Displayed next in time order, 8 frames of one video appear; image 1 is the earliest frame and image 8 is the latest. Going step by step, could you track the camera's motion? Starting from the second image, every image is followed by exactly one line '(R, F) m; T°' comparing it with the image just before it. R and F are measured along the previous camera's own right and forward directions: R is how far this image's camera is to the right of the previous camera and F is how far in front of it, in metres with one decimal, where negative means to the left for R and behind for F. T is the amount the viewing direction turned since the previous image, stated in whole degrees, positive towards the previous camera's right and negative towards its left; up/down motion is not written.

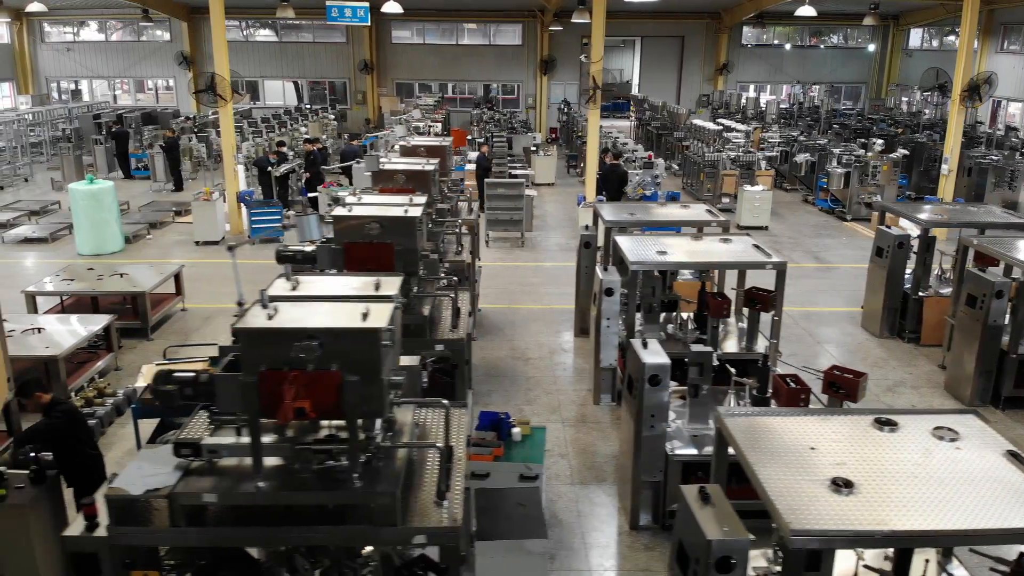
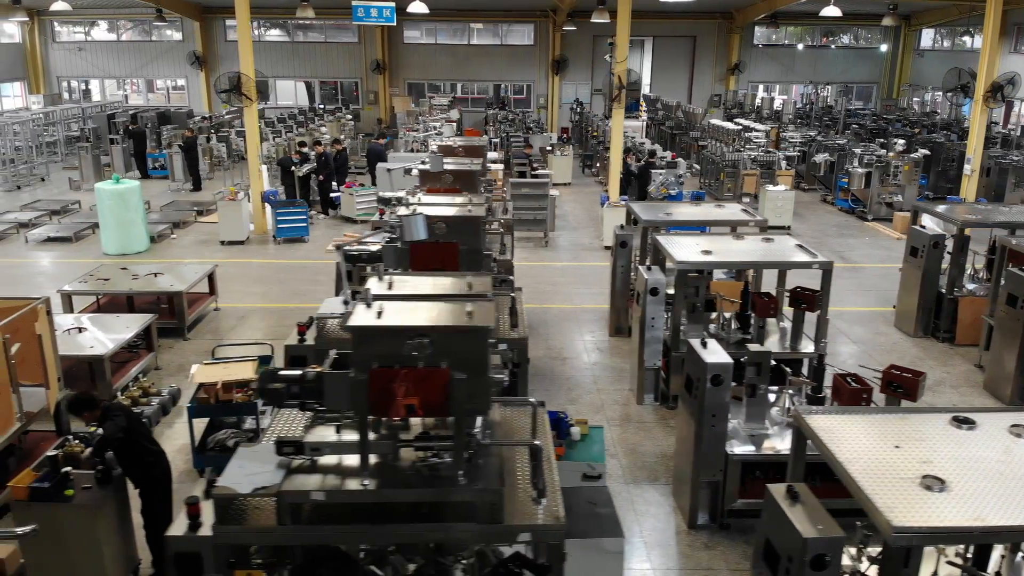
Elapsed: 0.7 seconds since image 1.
(-0.3, 0.0) m; 0°
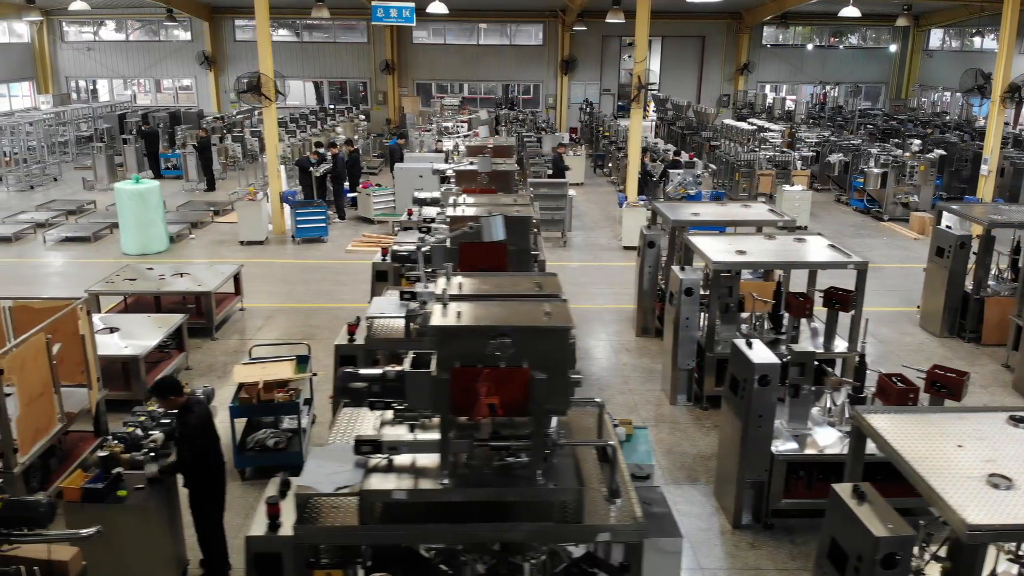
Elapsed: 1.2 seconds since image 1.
(-0.2, 0.0) m; 0°
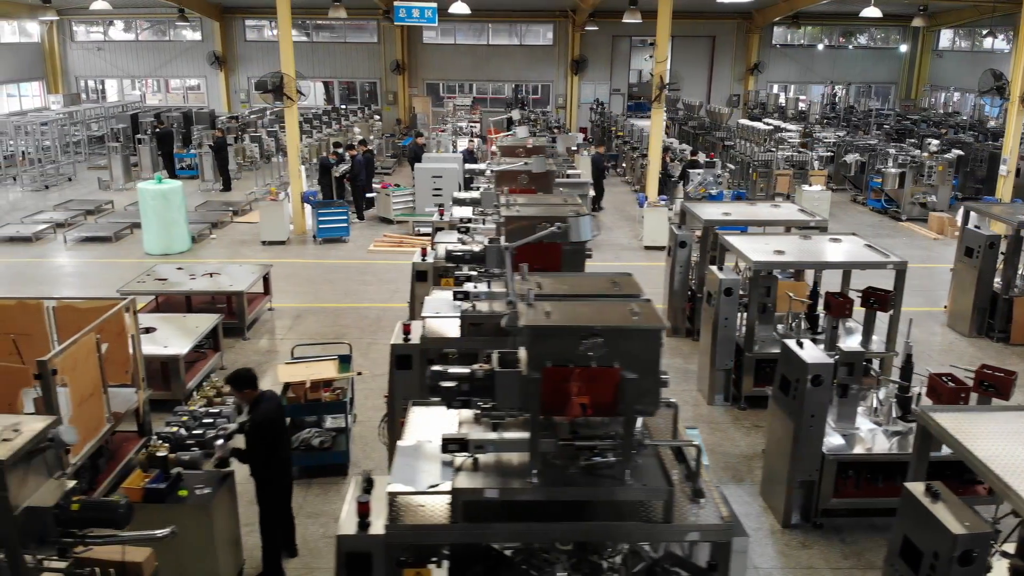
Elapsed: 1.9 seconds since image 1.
(-0.3, 0.0) m; 0°
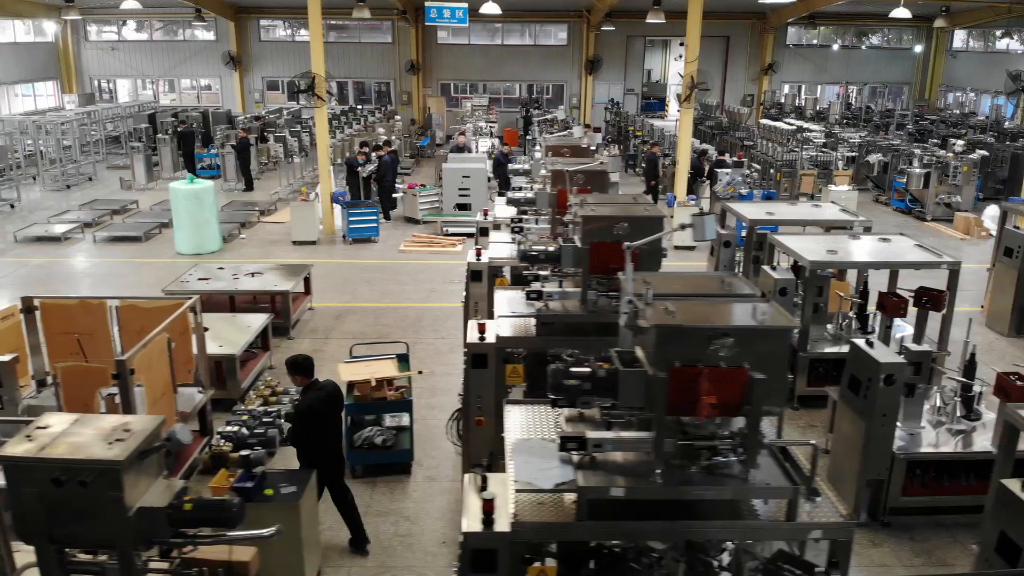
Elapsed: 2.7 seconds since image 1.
(-0.4, 0.0) m; 0°
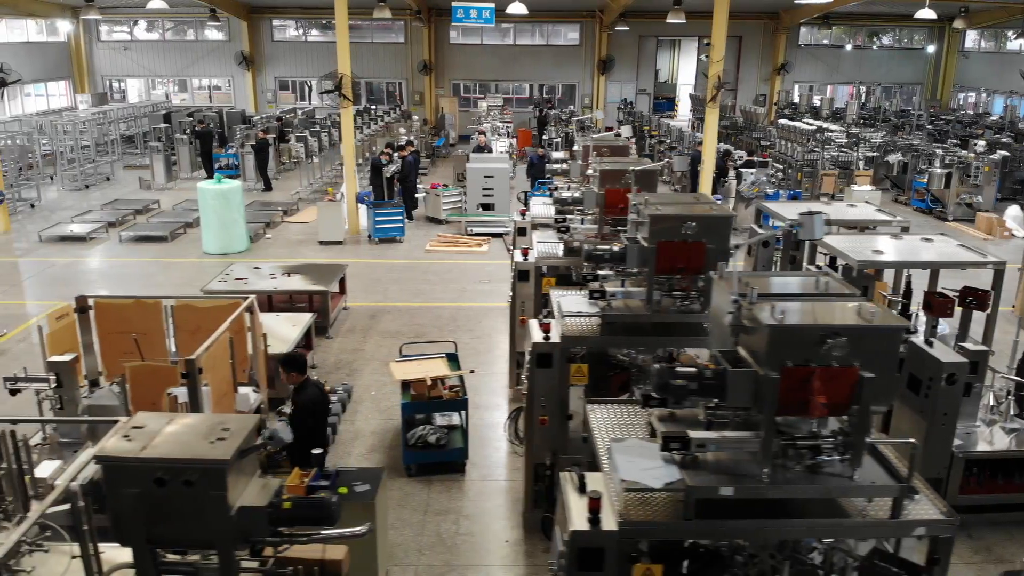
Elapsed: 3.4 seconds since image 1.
(-0.3, 0.0) m; 0°
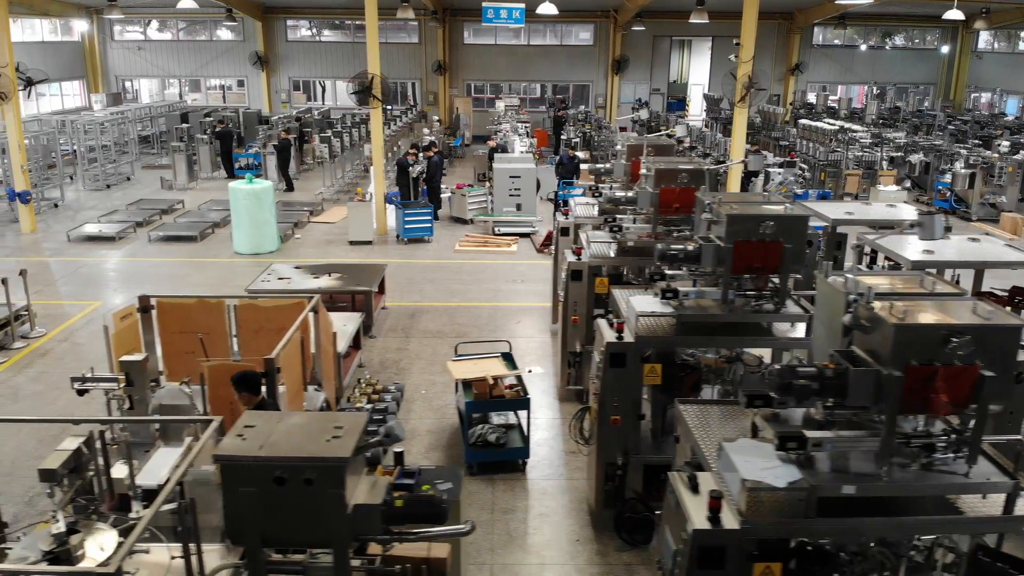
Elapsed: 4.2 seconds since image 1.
(-0.4, 0.0) m; 0°
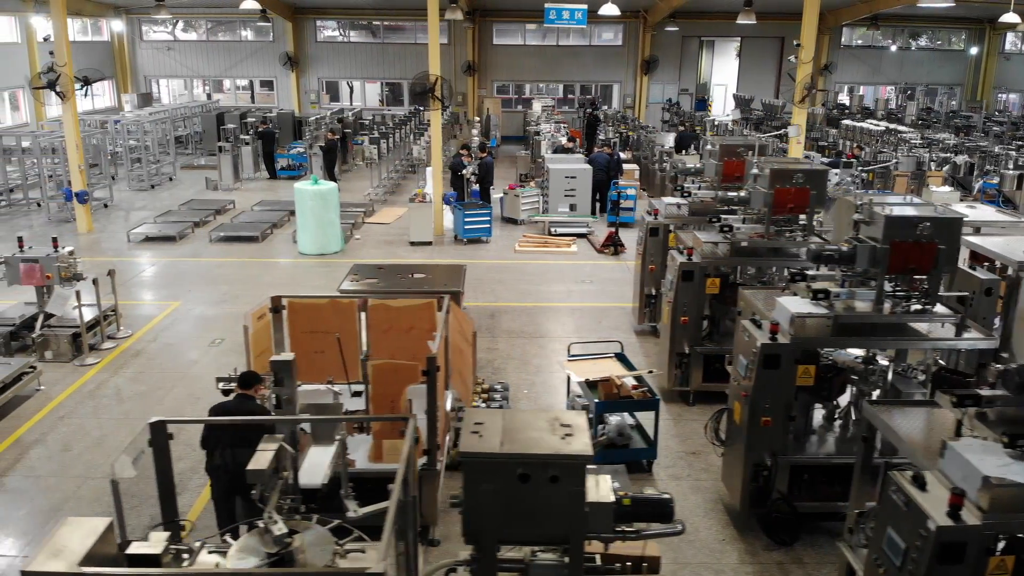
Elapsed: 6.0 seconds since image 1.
(-0.8, 0.0) m; 0°
